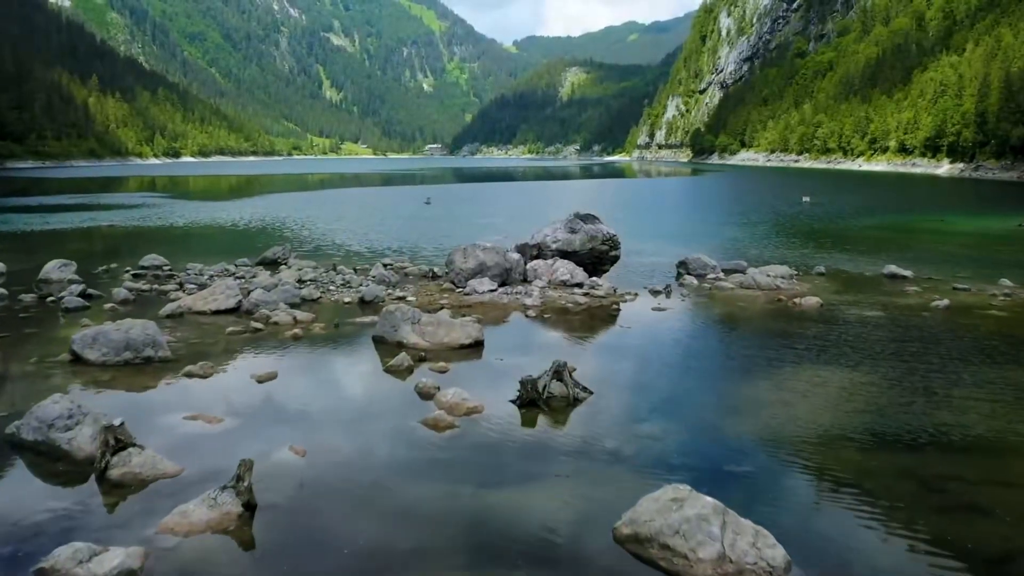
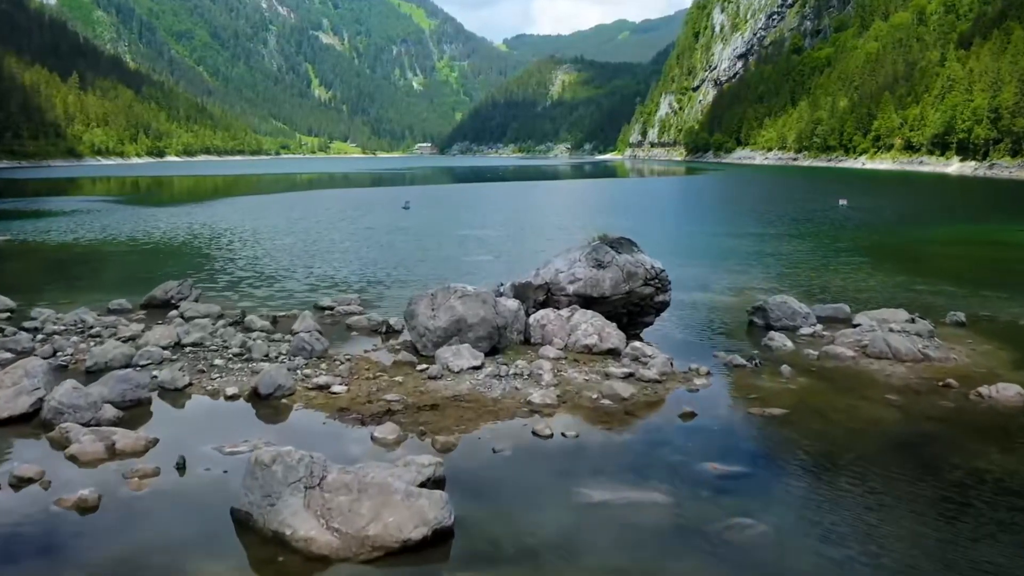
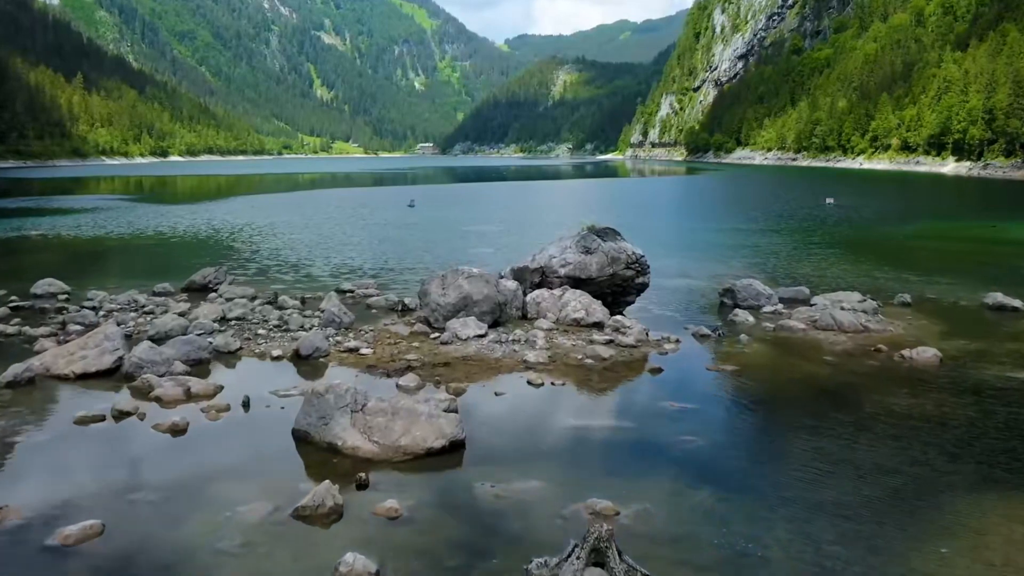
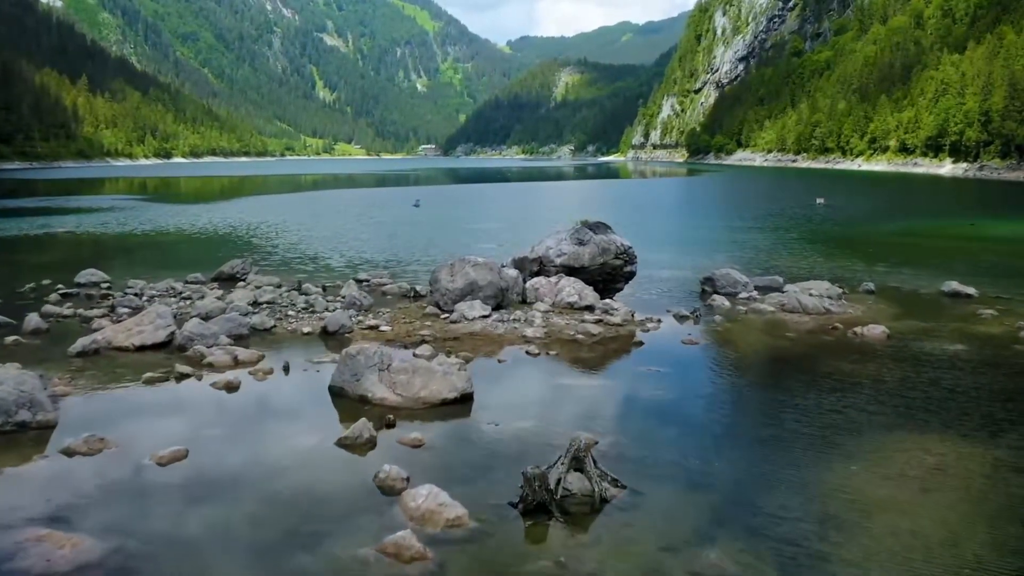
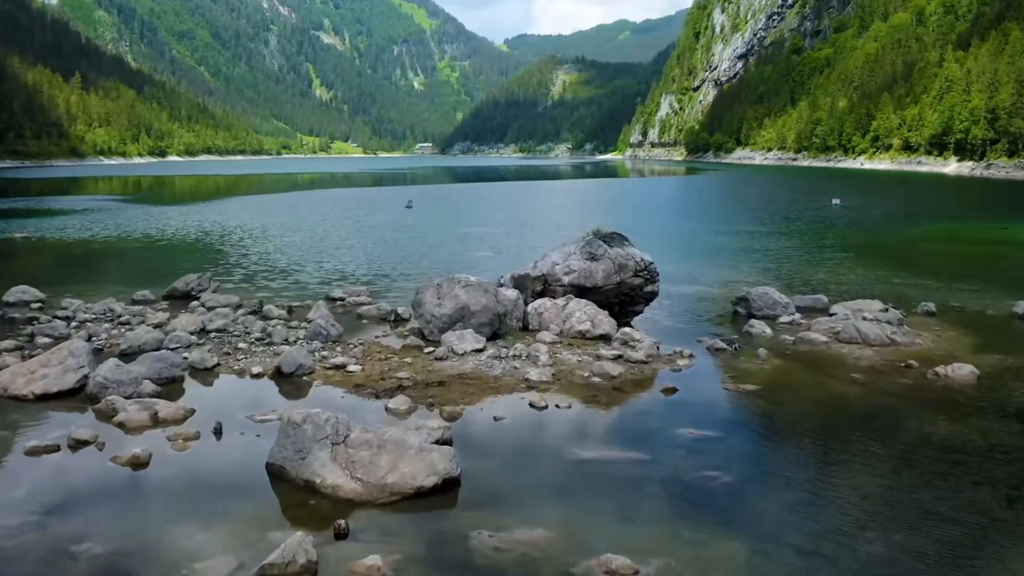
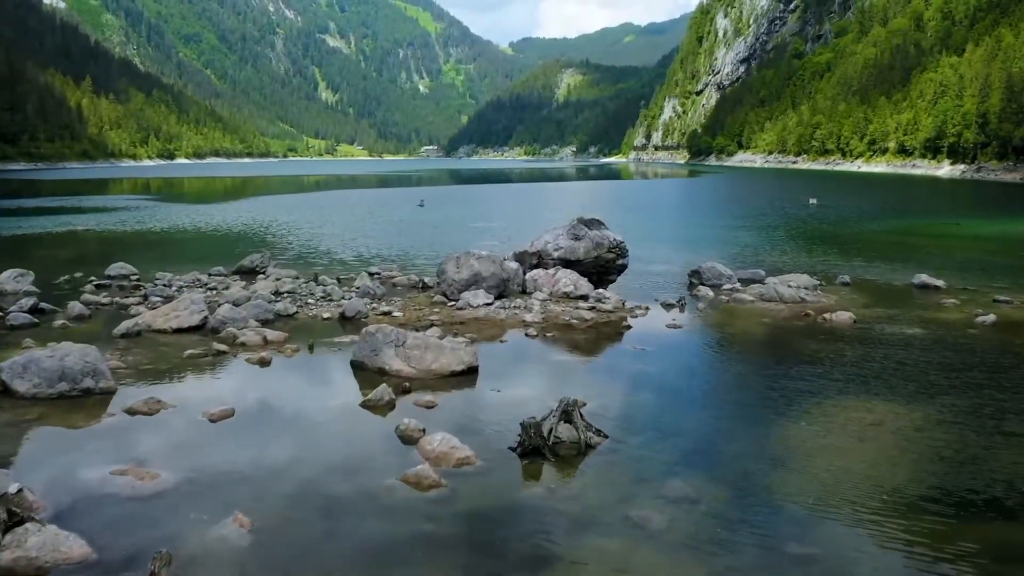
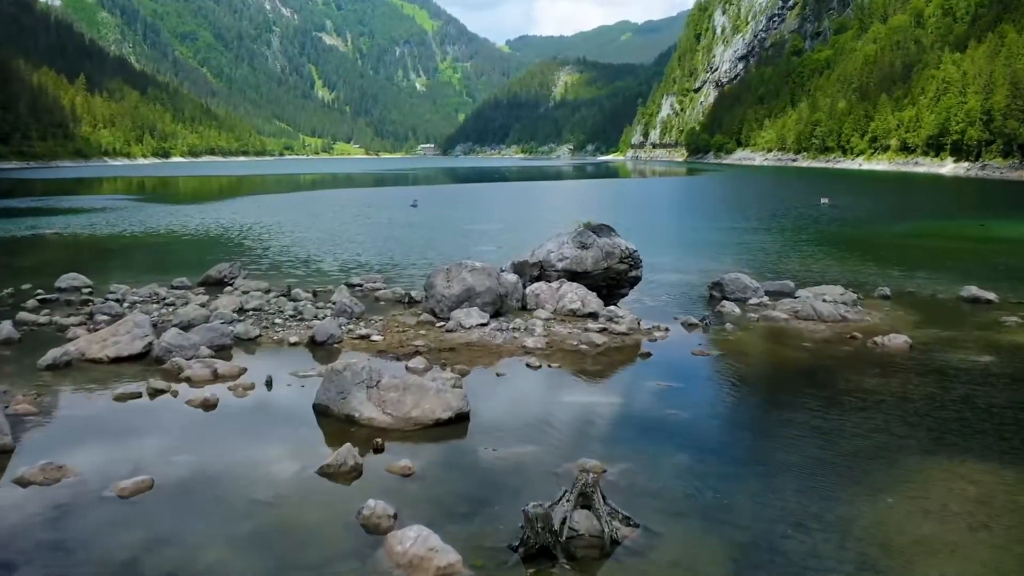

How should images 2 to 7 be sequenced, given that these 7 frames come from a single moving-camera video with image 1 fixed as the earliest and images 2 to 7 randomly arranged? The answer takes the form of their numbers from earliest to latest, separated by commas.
6, 4, 7, 3, 5, 2
